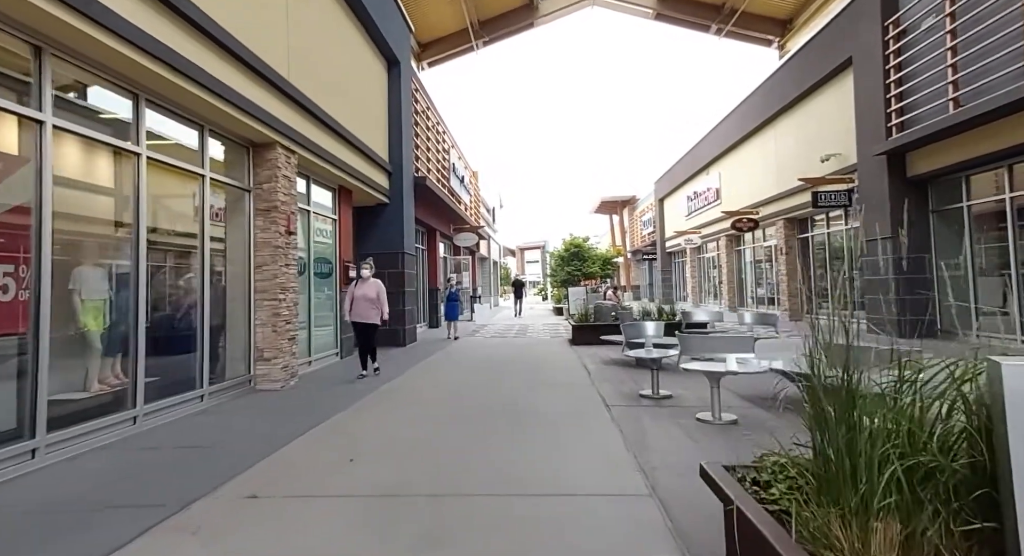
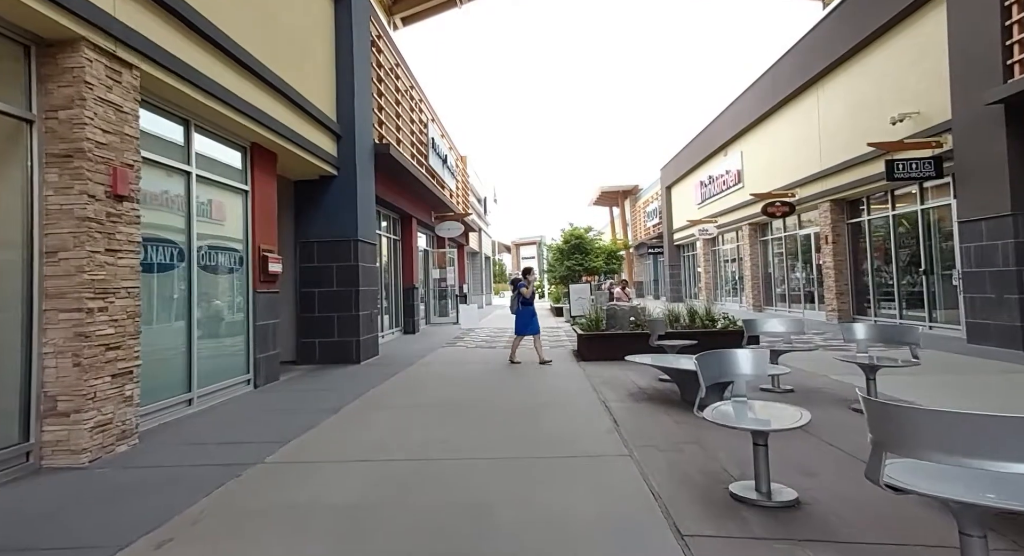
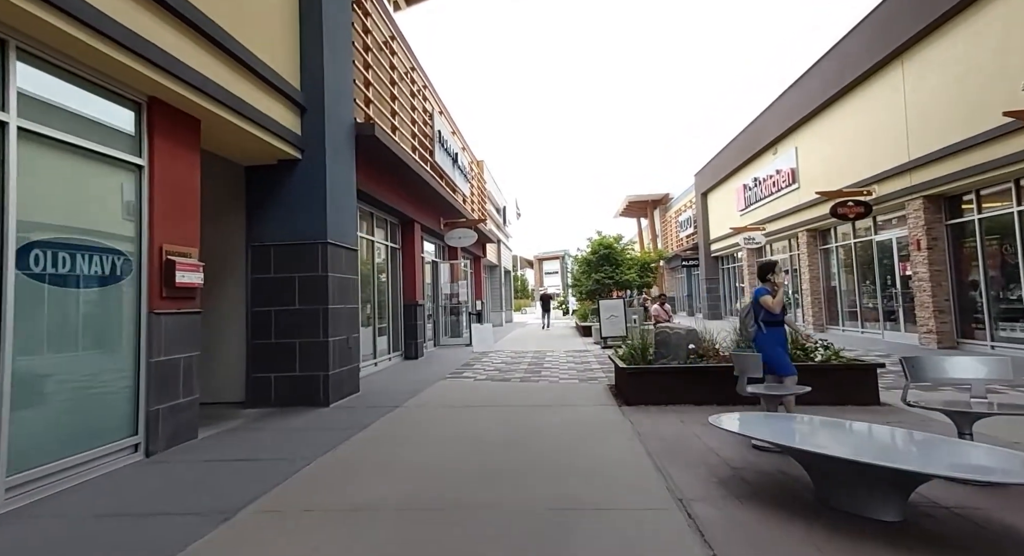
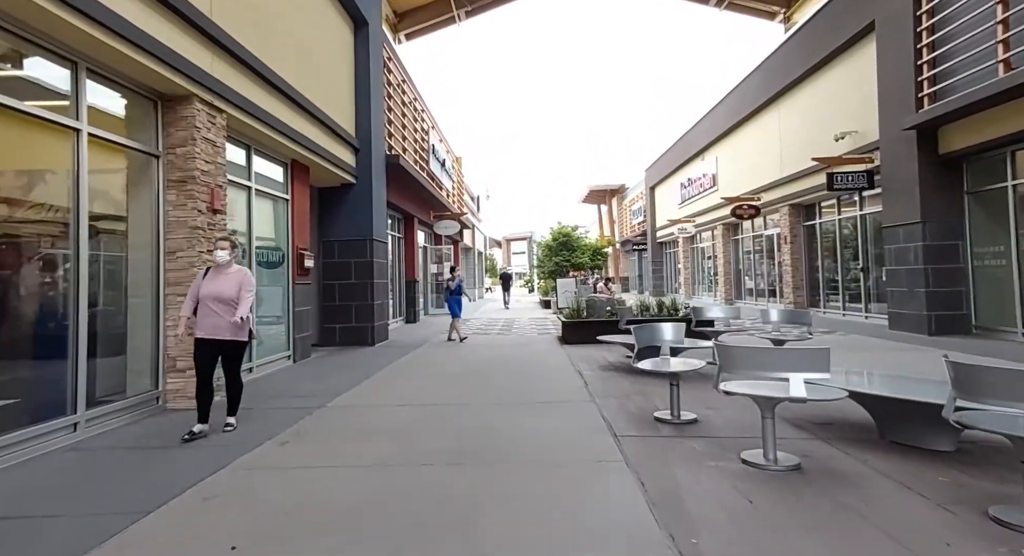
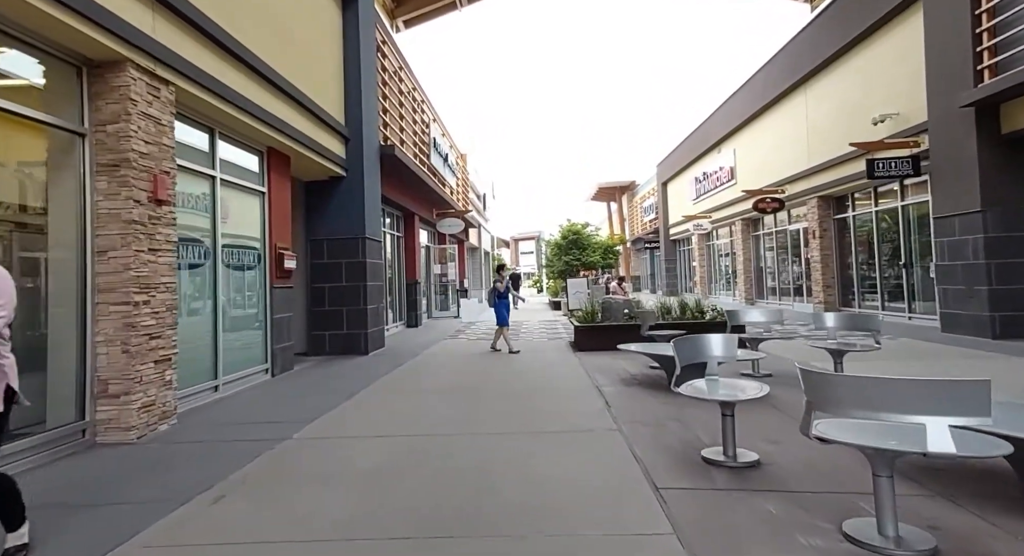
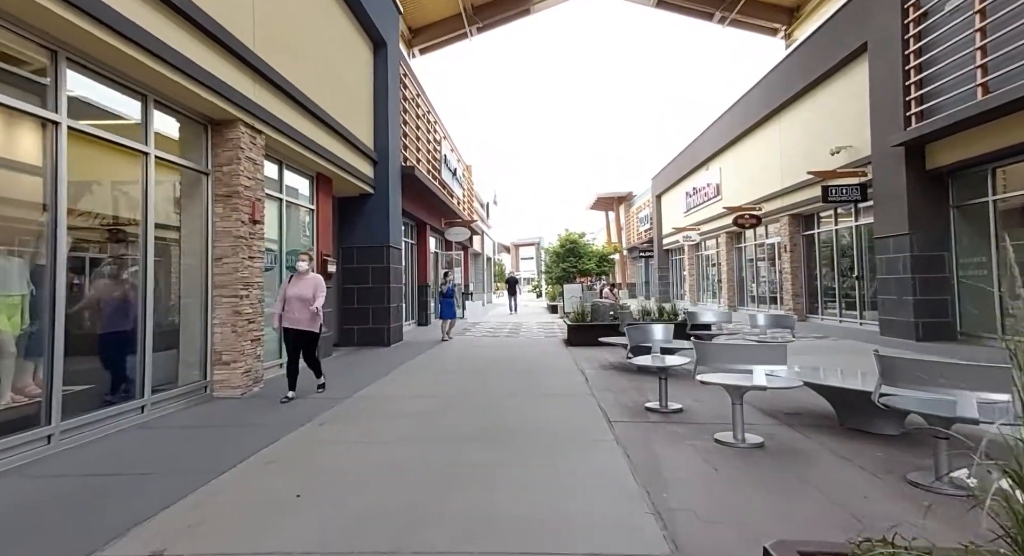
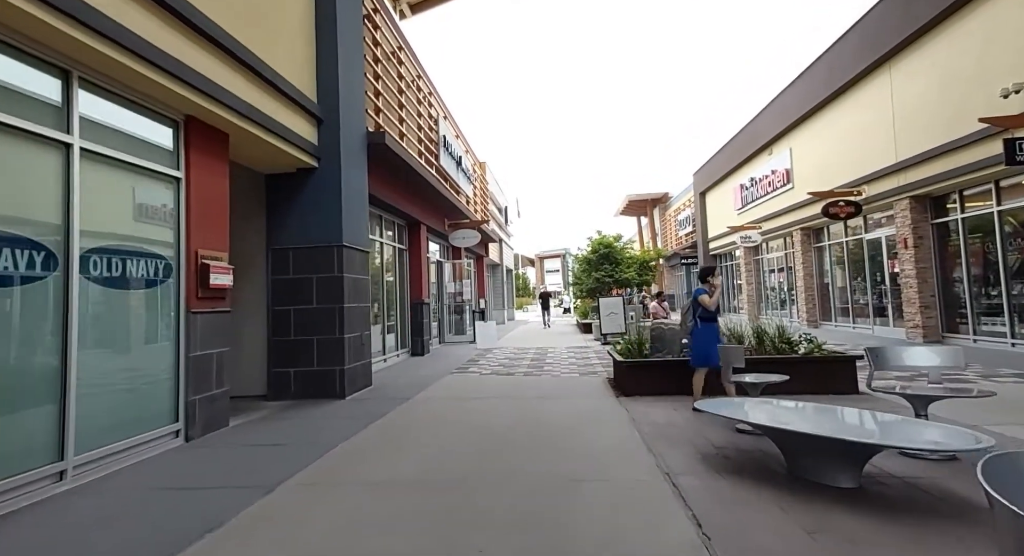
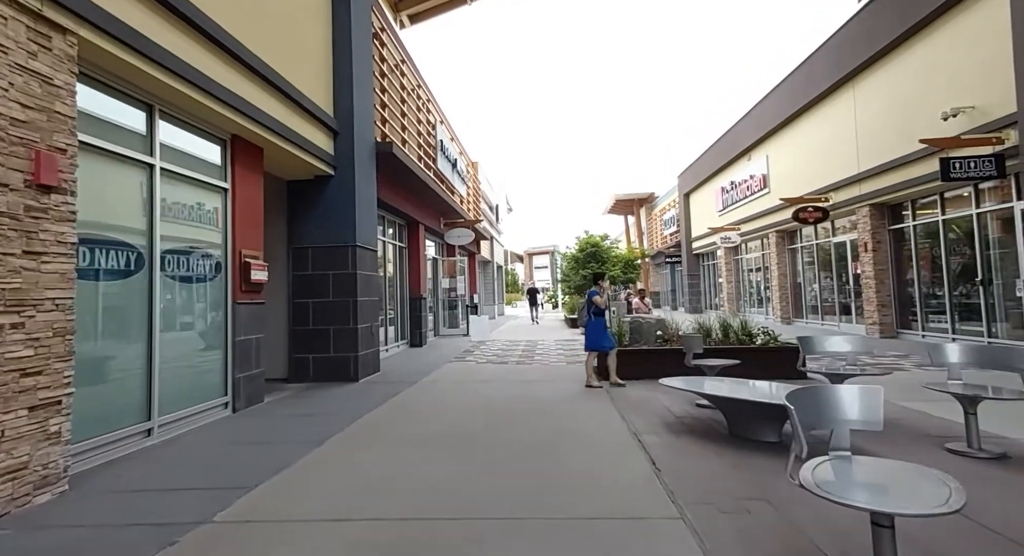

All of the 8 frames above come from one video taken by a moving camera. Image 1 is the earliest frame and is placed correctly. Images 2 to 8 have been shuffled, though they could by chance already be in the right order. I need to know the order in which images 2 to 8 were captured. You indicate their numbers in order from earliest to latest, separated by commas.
6, 4, 5, 2, 8, 7, 3
